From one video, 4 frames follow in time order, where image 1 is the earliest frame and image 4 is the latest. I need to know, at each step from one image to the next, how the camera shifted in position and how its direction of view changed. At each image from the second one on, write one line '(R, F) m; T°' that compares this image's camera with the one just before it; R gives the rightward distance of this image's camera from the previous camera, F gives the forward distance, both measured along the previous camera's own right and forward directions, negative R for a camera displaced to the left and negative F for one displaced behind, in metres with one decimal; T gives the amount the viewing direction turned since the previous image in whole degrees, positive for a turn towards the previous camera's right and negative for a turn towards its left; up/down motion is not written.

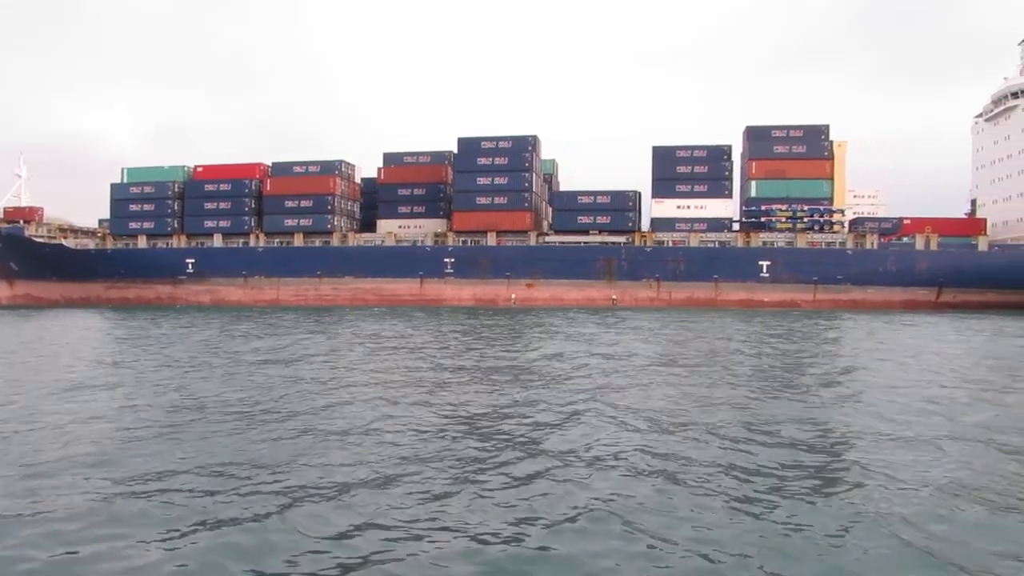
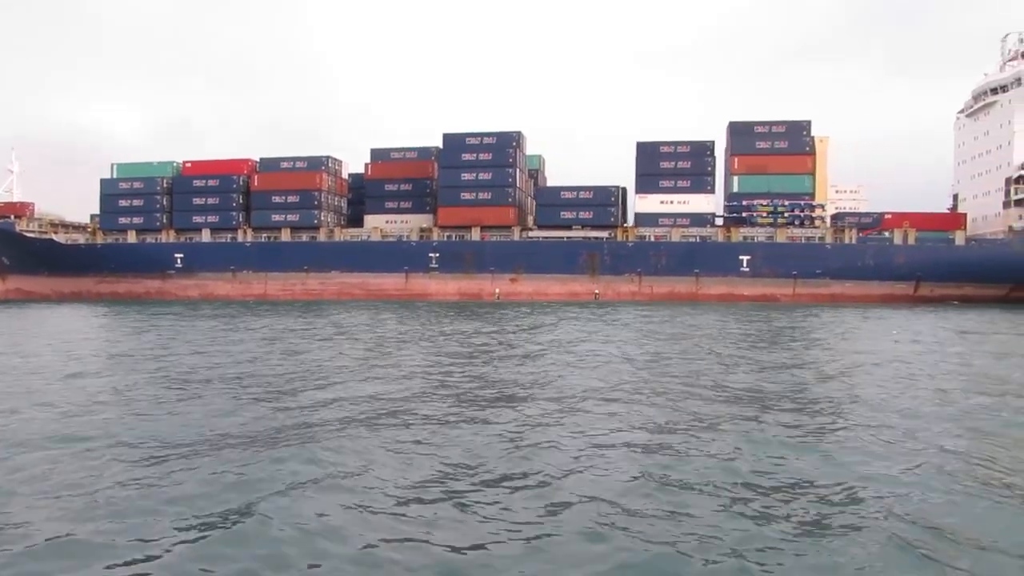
(+0.5, -0.2) m; 0°
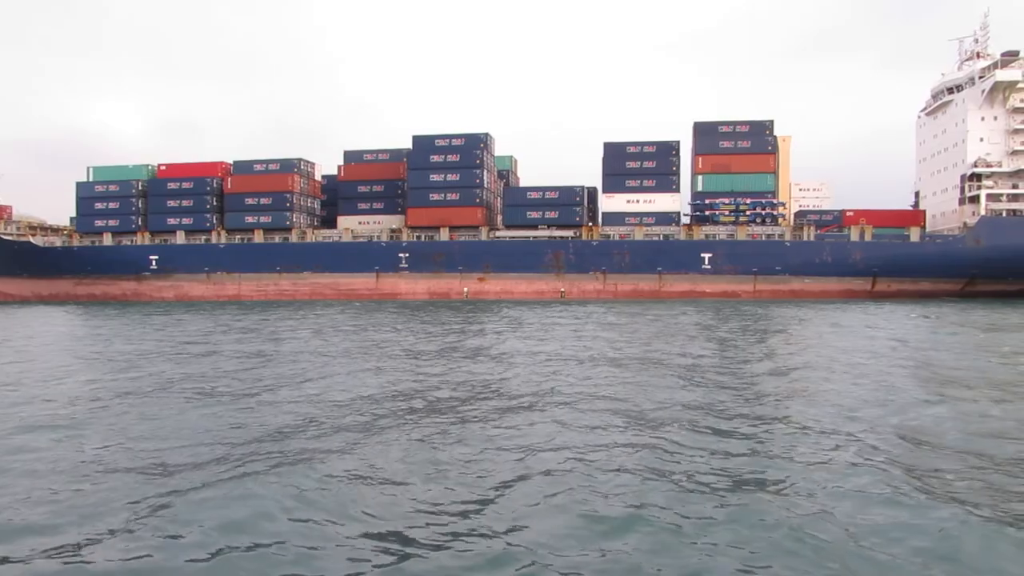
(+0.9, -0.3) m; 0°
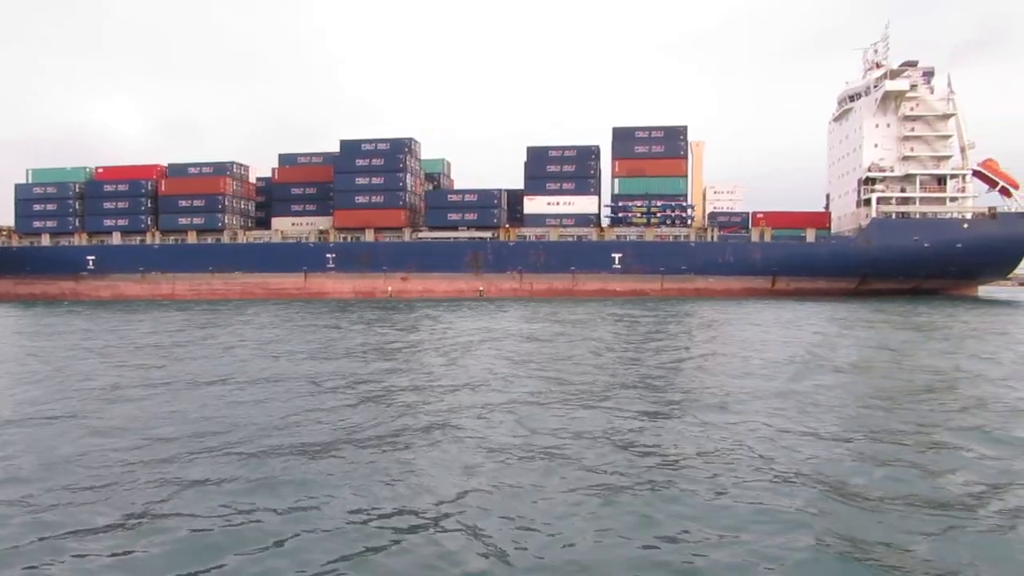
(+2.3, -0.8) m; +1°
